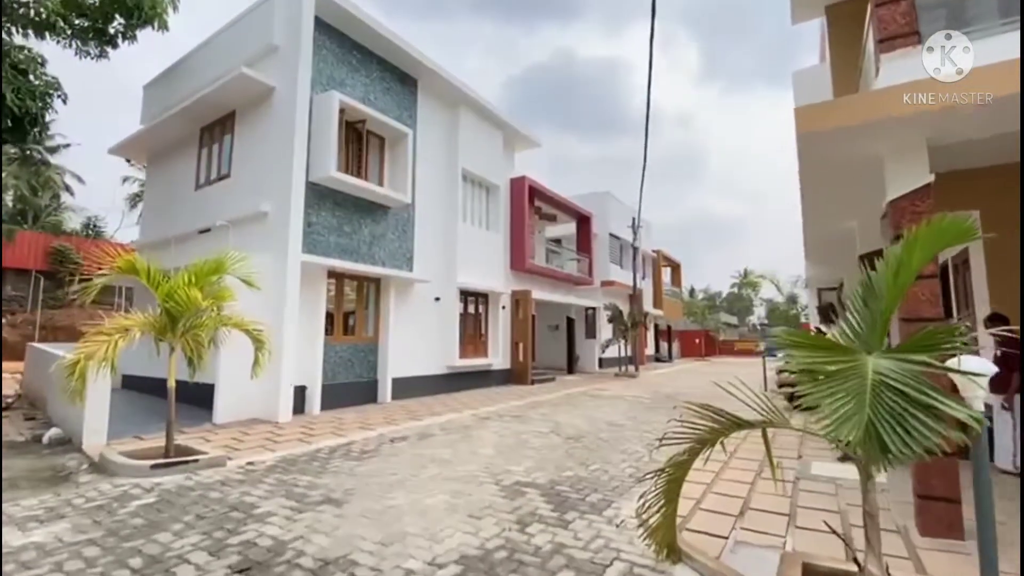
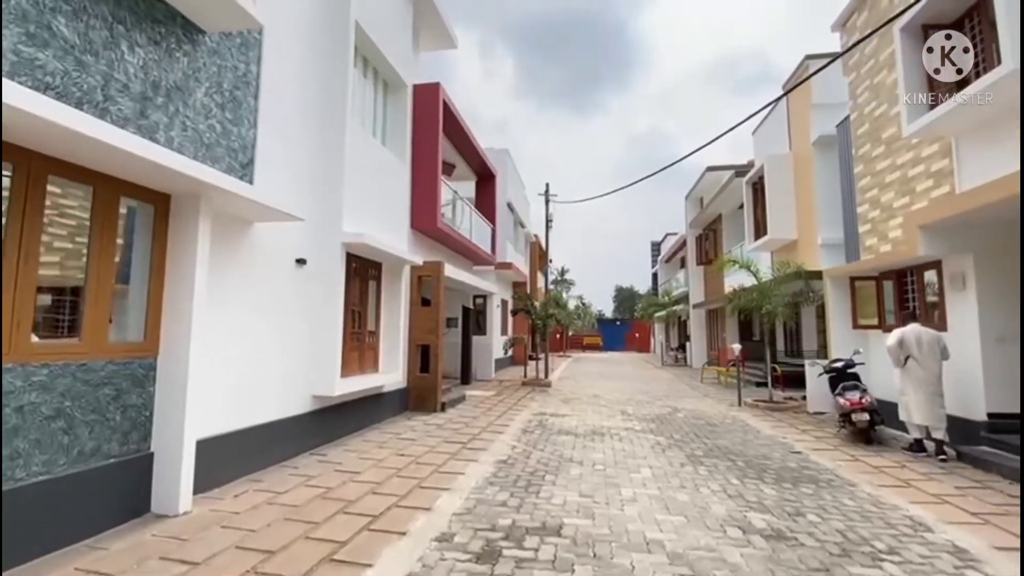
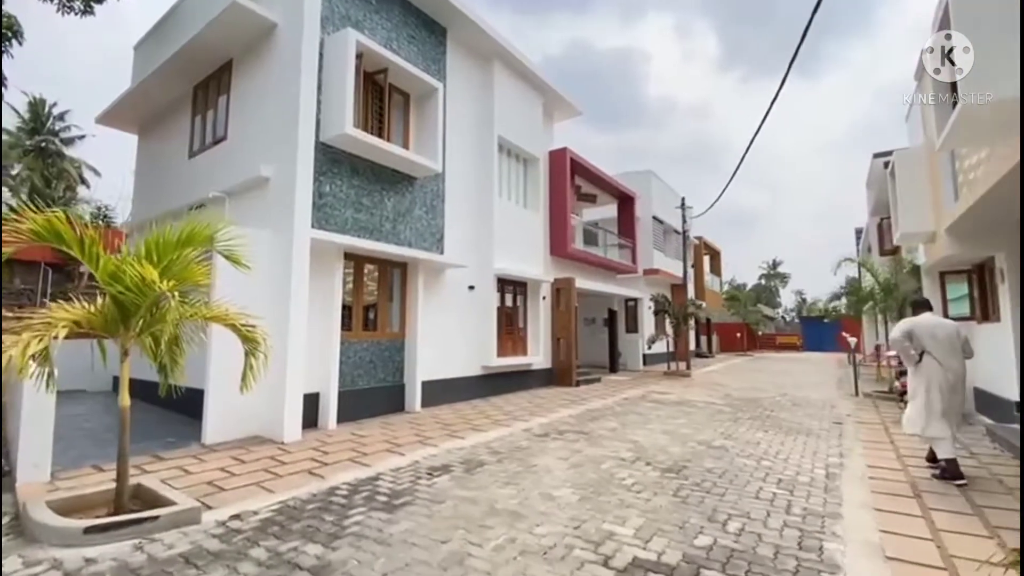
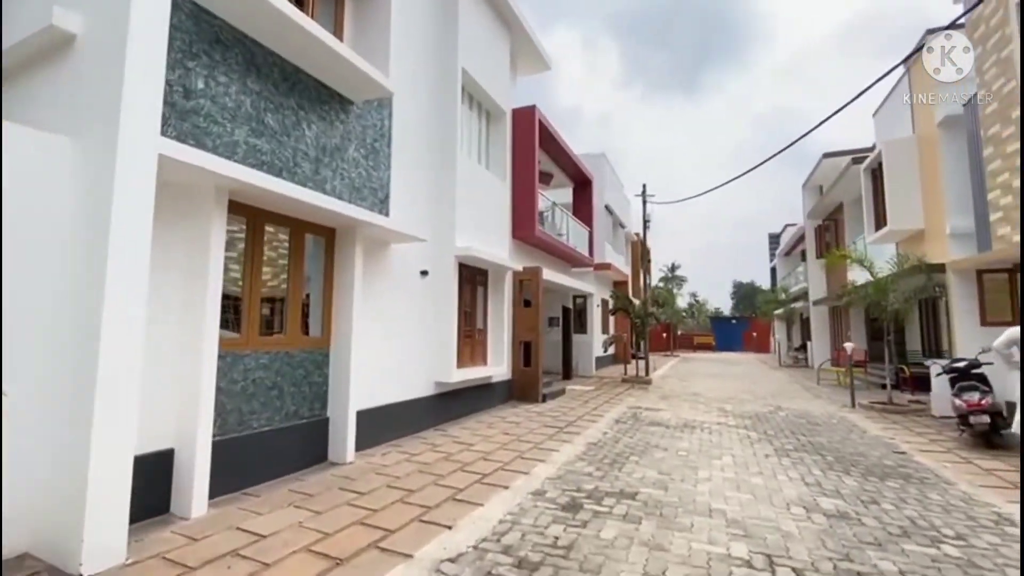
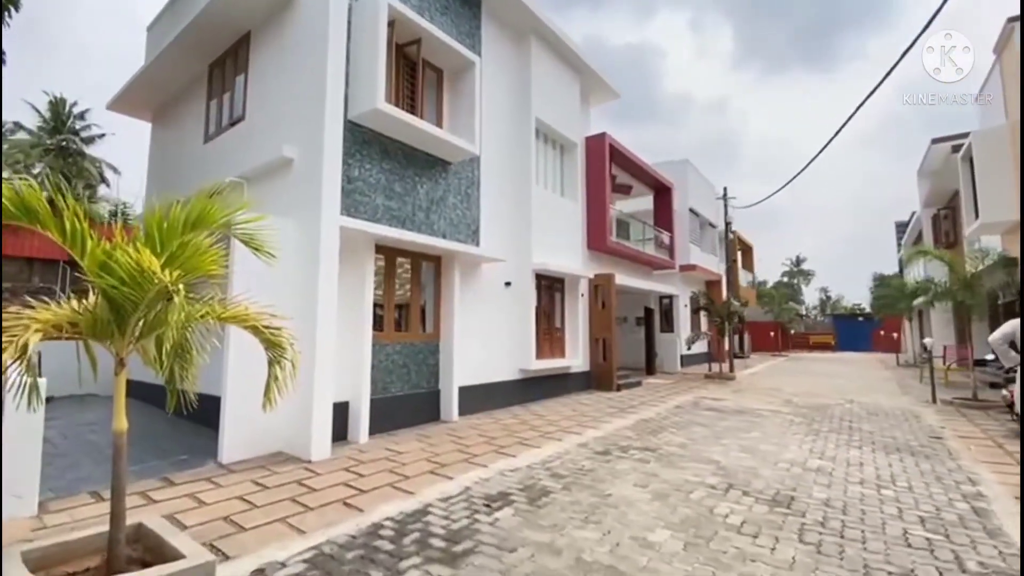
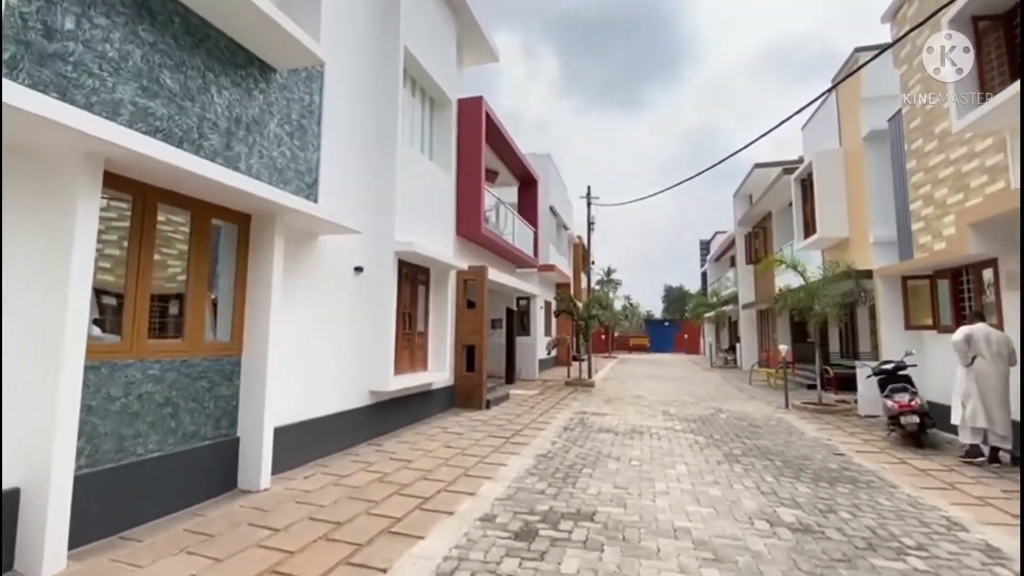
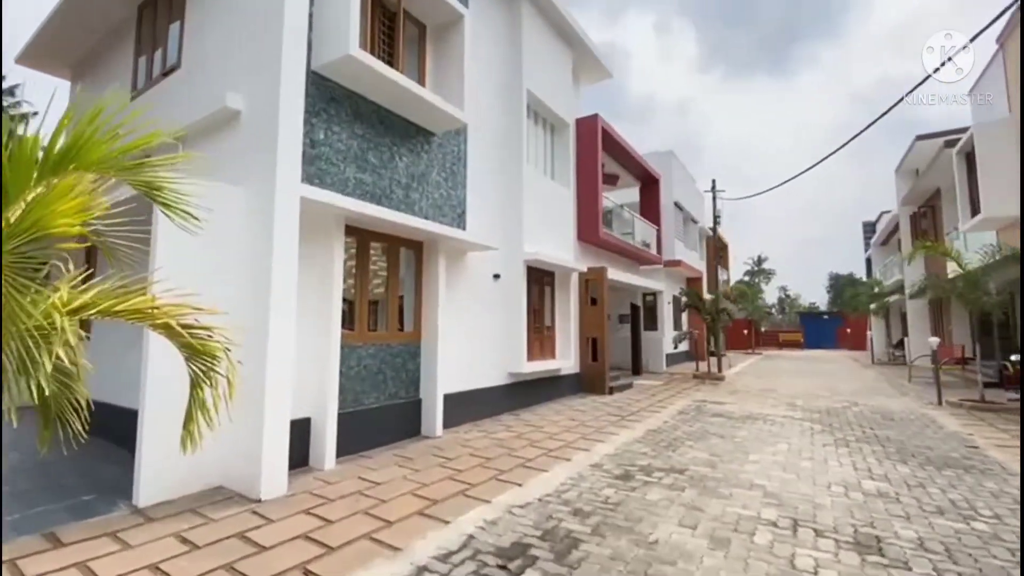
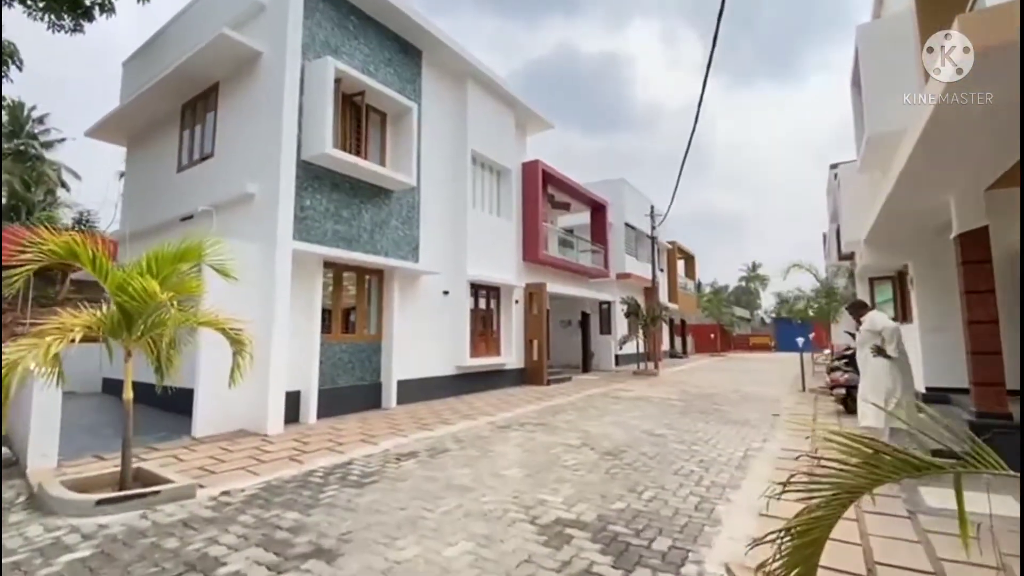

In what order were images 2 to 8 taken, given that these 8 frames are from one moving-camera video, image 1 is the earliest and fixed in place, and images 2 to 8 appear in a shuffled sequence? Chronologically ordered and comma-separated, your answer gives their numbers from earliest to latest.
8, 3, 5, 7, 4, 6, 2
